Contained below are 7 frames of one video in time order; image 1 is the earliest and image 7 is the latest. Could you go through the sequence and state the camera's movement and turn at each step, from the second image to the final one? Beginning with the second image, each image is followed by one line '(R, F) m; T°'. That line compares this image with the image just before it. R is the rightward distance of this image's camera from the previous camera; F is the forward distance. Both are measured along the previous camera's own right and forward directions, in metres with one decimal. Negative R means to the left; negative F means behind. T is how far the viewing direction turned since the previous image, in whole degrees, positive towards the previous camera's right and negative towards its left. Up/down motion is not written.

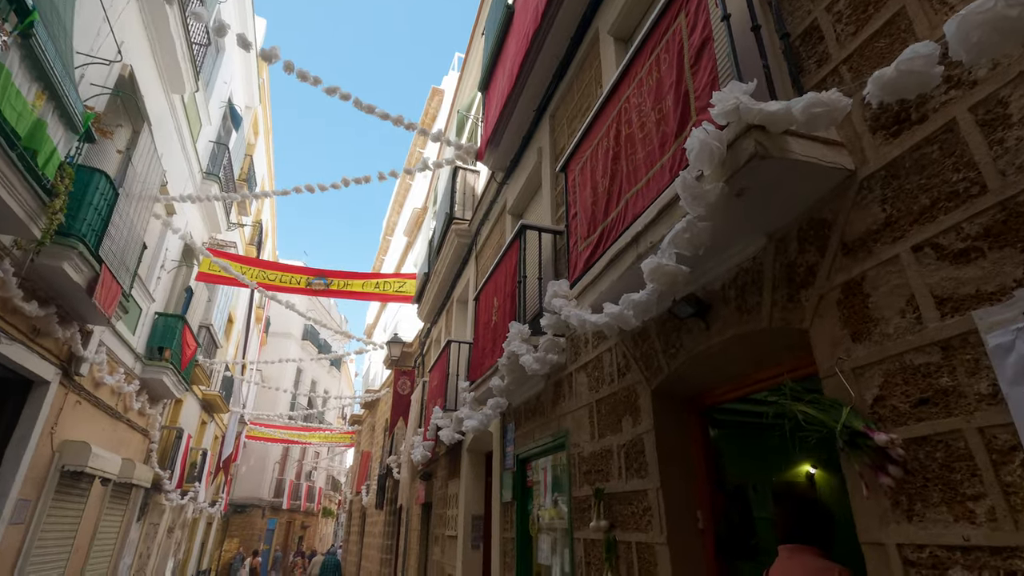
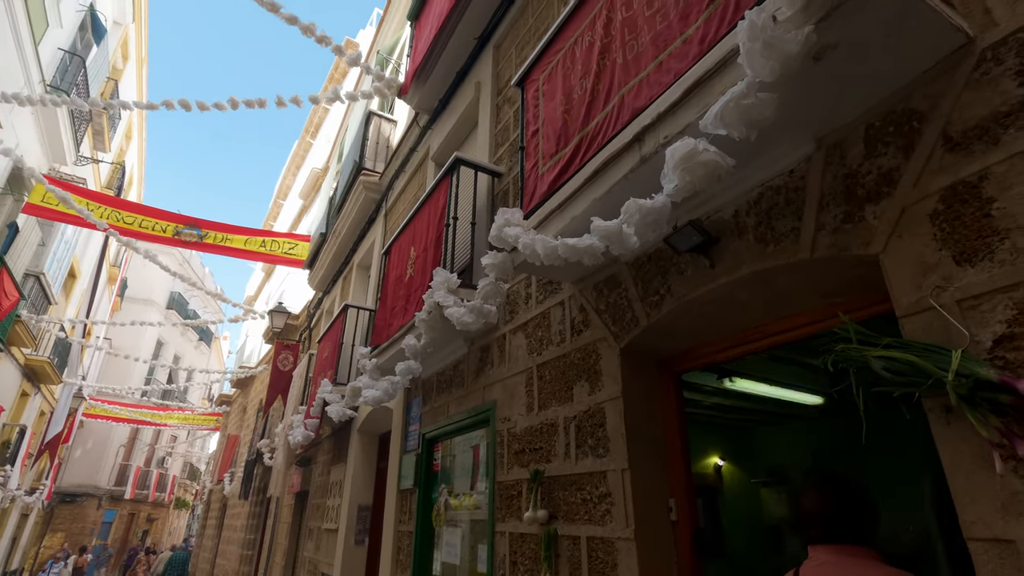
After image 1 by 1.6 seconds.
(-0.2, +0.7) m; +11°
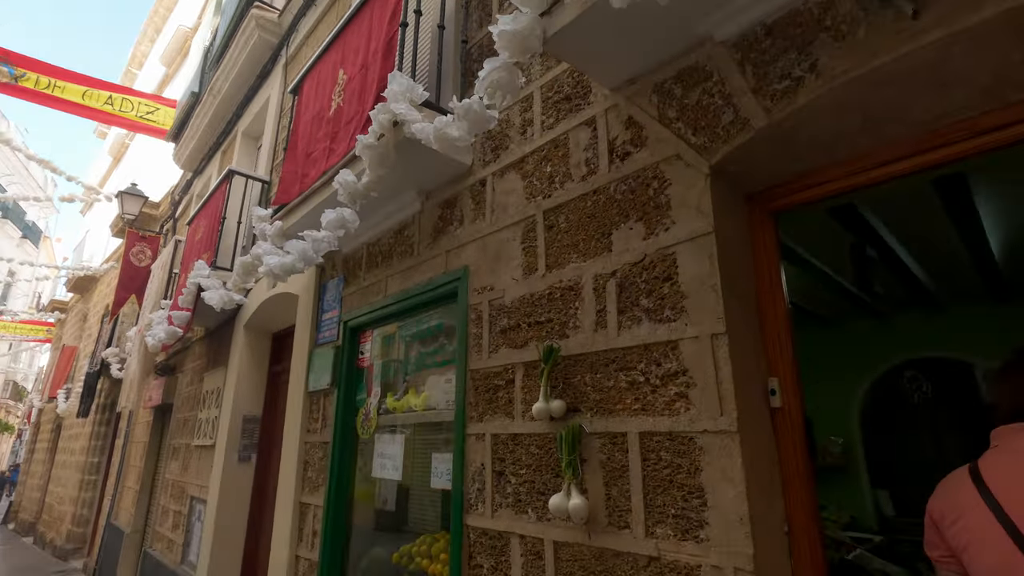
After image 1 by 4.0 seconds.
(-0.4, +0.9) m; +12°
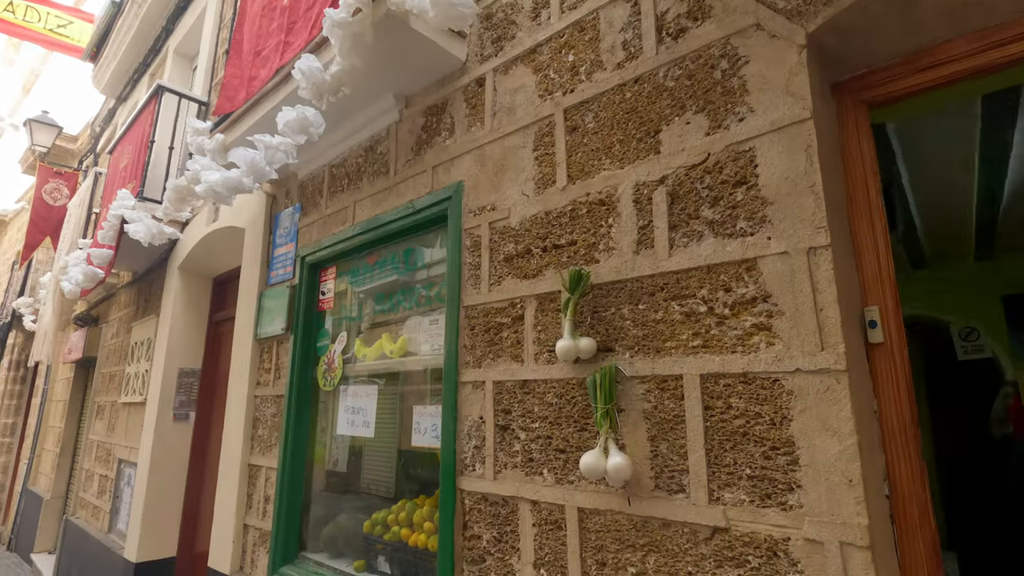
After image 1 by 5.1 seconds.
(-0.2, +0.4) m; +5°
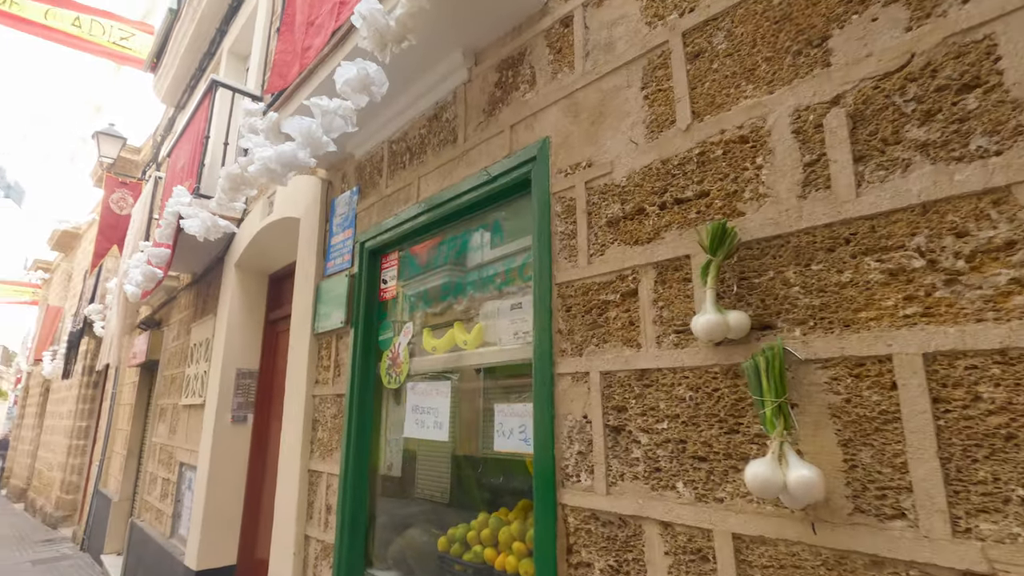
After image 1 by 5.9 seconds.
(-0.2, +0.3) m; -5°
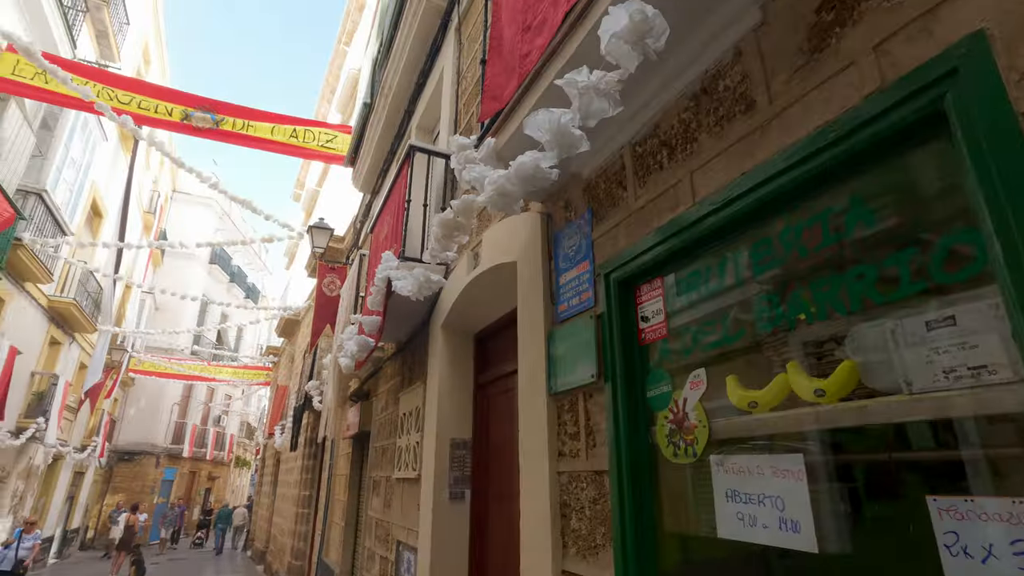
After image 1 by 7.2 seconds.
(-0.5, +0.5) m; -17°
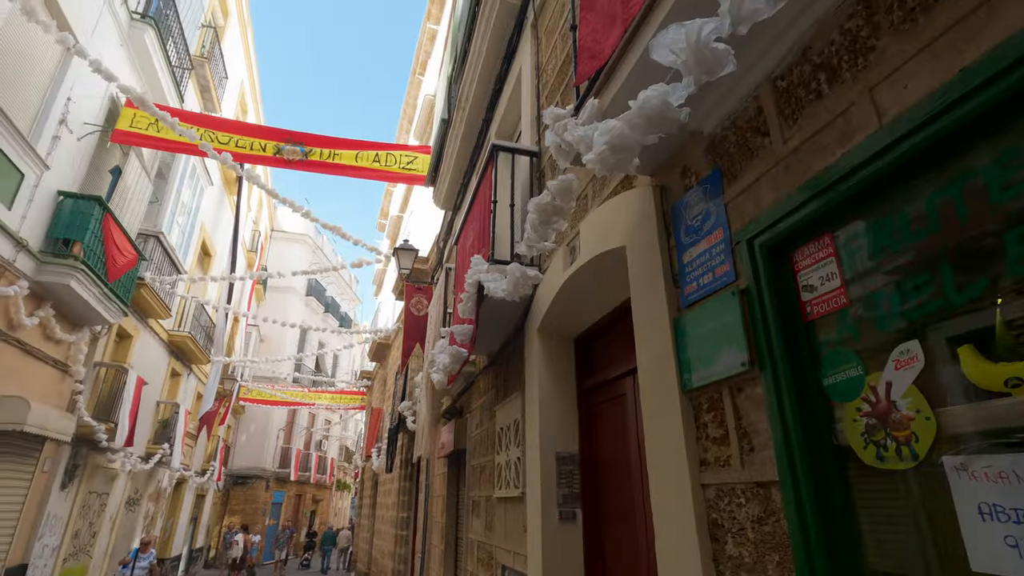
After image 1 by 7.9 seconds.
(-0.1, +0.3) m; -8°
